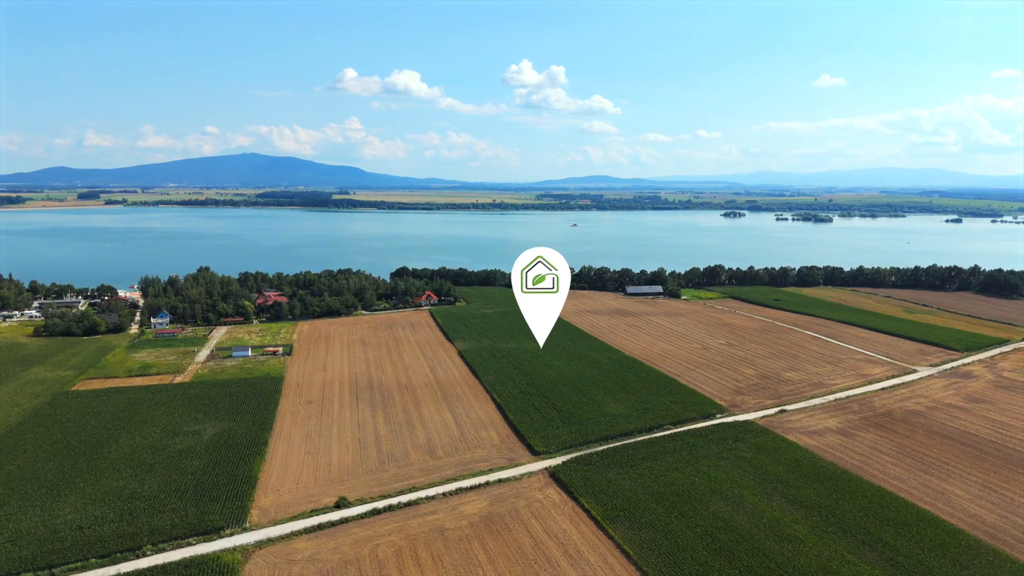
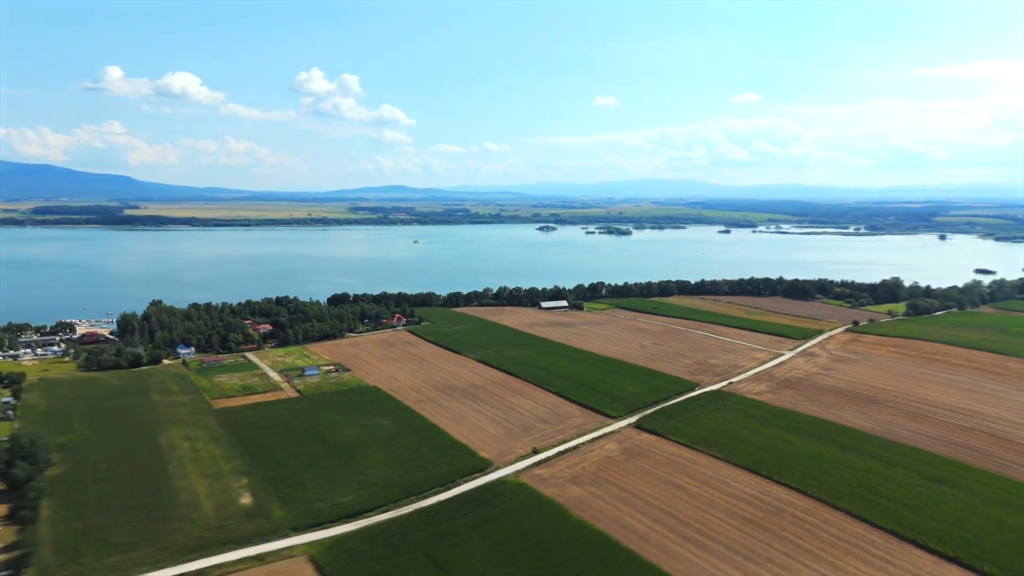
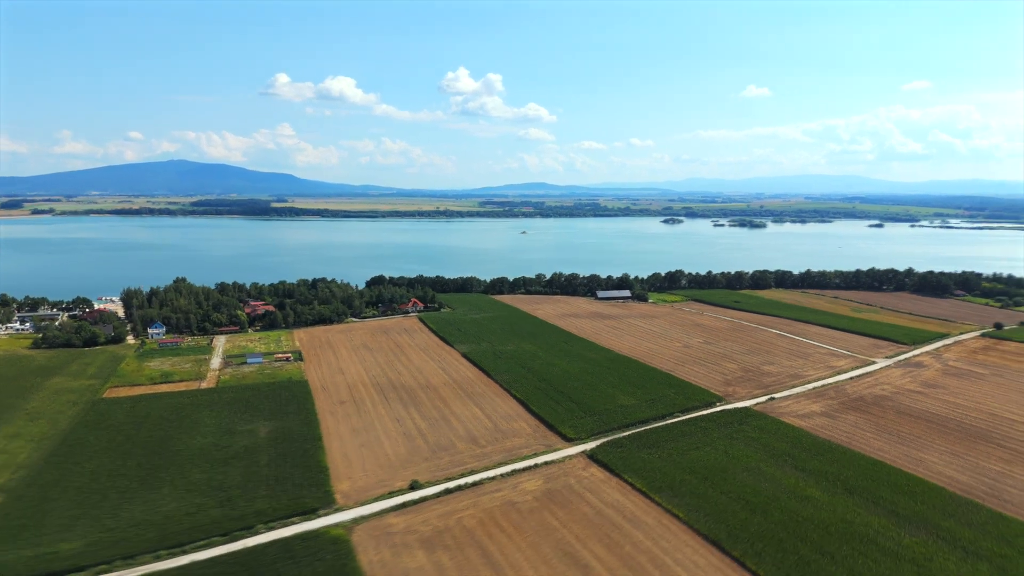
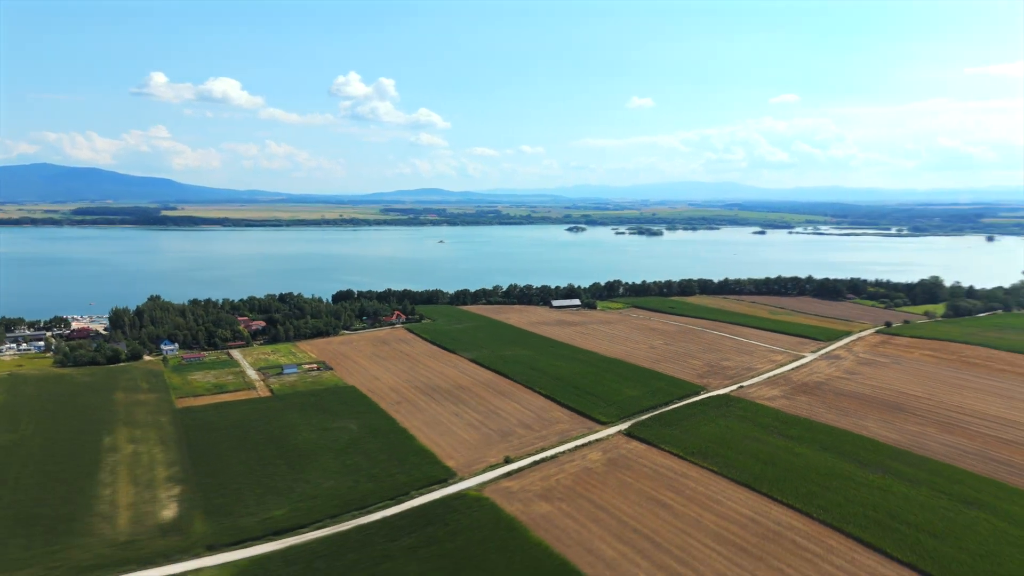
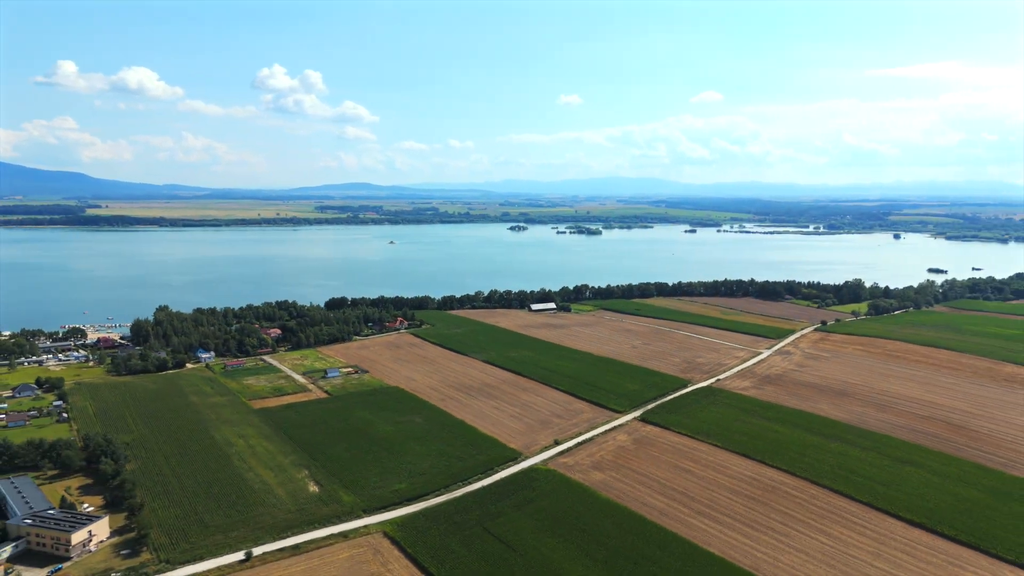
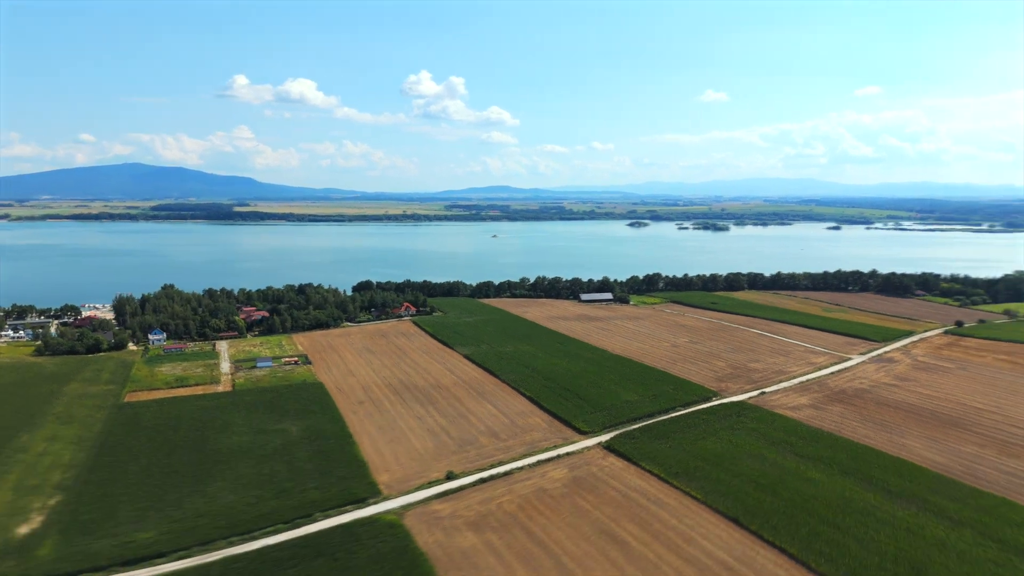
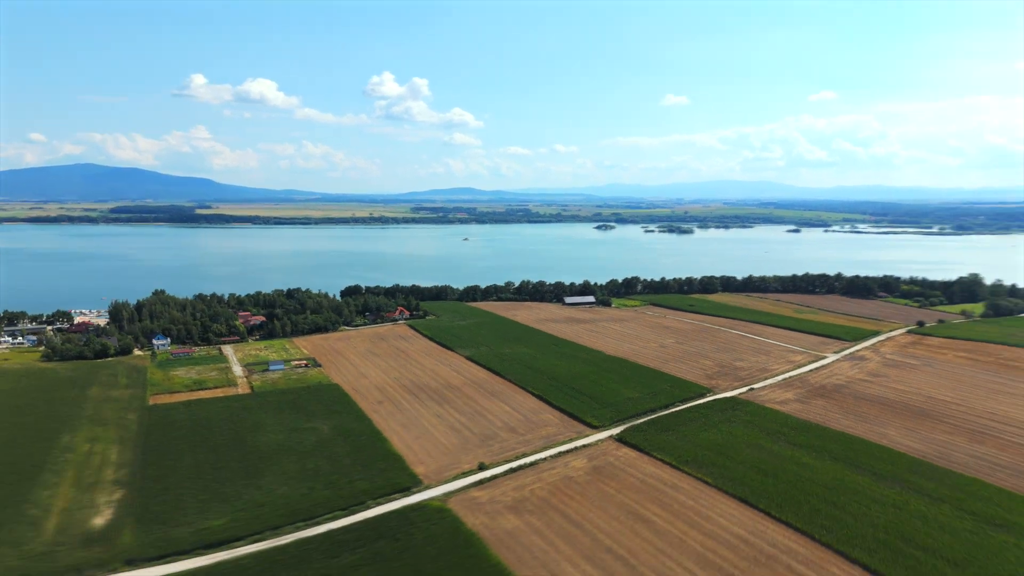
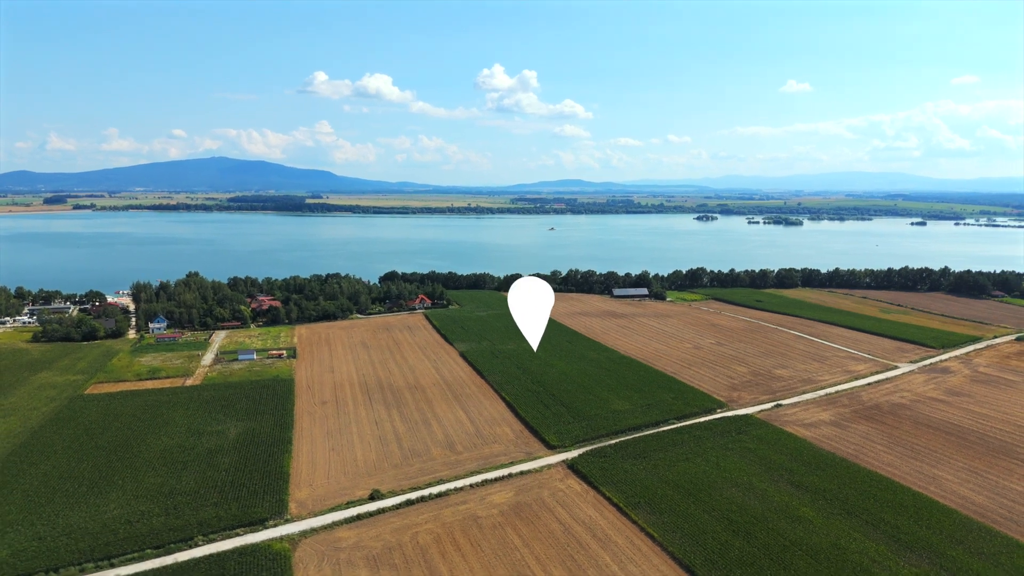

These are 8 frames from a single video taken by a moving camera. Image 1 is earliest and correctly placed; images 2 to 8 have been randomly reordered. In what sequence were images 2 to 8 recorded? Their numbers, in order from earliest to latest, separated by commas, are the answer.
8, 3, 6, 7, 4, 2, 5
